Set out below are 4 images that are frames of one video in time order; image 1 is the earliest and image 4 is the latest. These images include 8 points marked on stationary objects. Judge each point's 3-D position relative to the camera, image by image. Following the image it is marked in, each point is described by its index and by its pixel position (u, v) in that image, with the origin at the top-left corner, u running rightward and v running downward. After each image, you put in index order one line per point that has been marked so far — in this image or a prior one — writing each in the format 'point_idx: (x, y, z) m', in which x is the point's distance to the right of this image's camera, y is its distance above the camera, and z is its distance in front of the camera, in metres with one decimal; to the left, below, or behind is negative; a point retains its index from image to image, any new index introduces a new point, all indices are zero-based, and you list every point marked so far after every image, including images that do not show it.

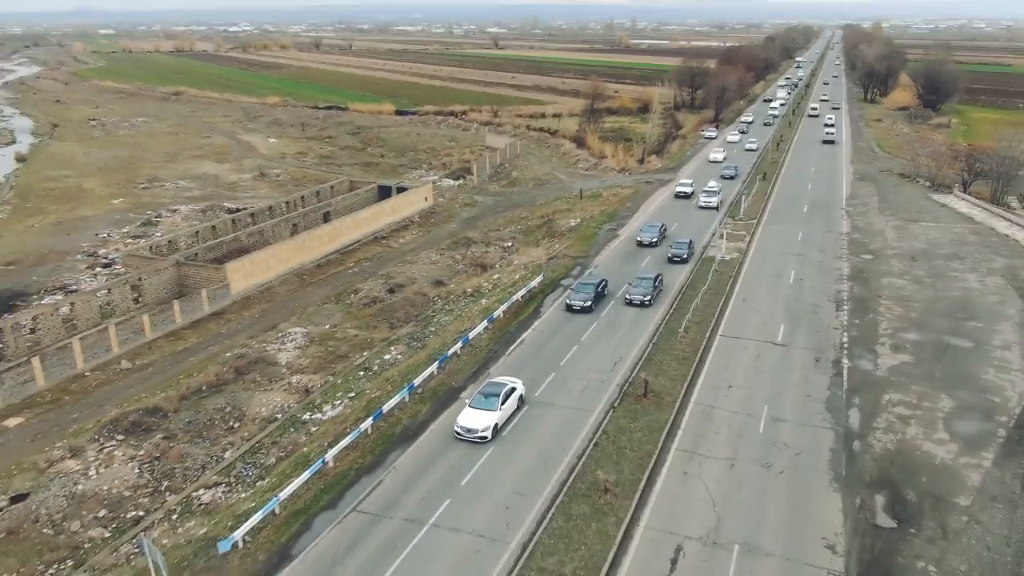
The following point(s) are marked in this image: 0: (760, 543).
0: (+5.1, -5.2, +16.1) m
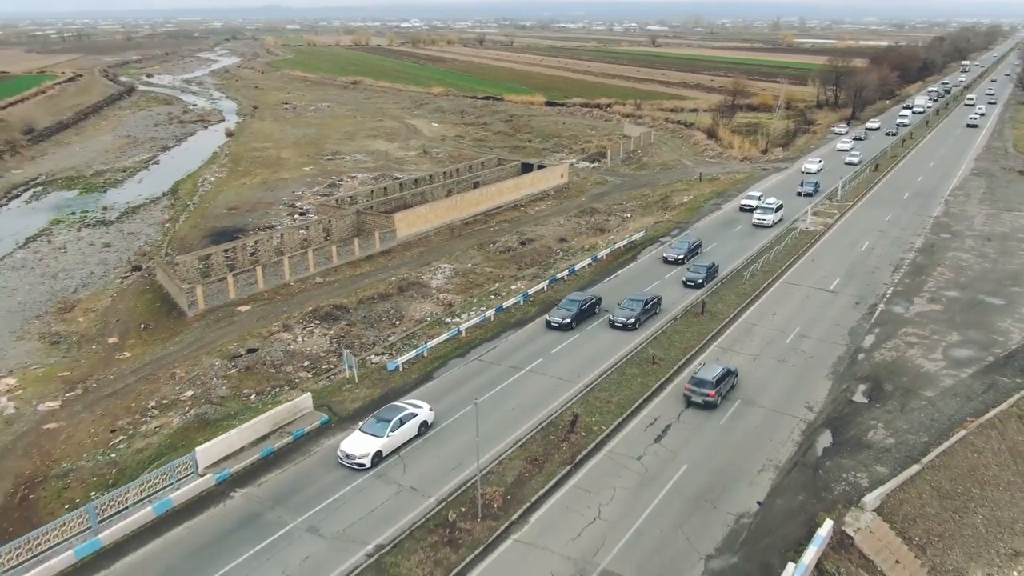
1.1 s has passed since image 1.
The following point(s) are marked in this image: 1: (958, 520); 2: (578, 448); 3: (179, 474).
0: (+7.0, -3.2, +22.4) m
1: (+10.3, -5.3, +18.0) m
2: (+1.6, -4.0, +20.0) m
3: (-8.0, -4.4, +18.7) m
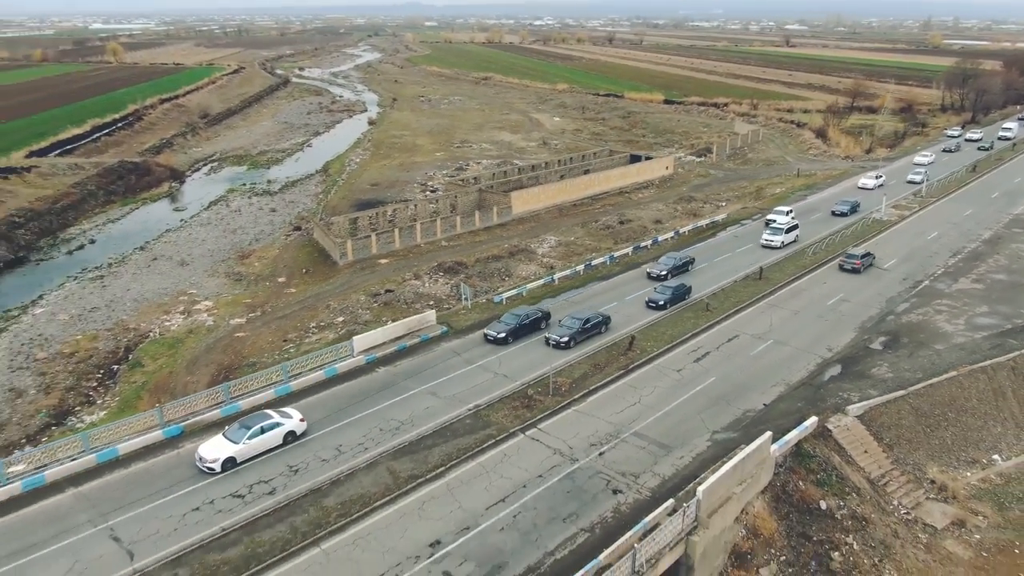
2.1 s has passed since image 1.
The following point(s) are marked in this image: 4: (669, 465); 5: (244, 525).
0: (+9.7, -1.8, +27.5) m
1: (+12.1, -4.2, +22.7) m
2: (+4.0, -2.4, +25.9) m
3: (-5.7, -2.2, +26.2) m
4: (+4.0, -4.5, +19.7) m
5: (-6.1, -5.4, +17.7) m
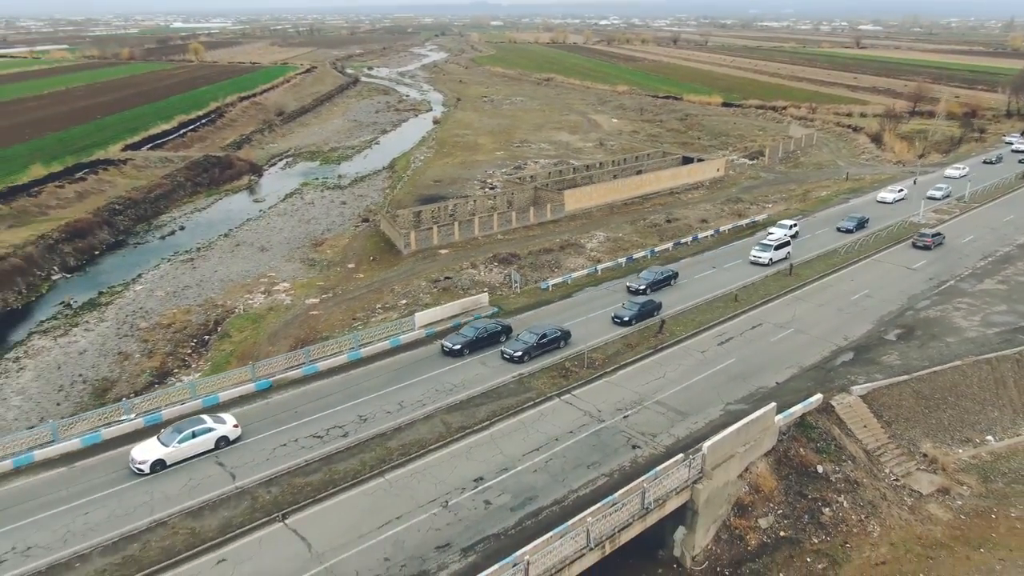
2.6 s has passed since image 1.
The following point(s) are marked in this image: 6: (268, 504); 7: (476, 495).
0: (+11.3, -1.6, +30.0) m
1: (+13.3, -4.0, +25.1) m
2: (+5.5, -2.0, +28.9) m
3: (-4.1, -1.5, +29.9) m
4: (+5.0, -4.1, +22.7) m
5: (-5.3, -4.7, +21.4) m
6: (-6.0, -5.3, +19.6) m
7: (-0.9, -5.2, +19.6) m
